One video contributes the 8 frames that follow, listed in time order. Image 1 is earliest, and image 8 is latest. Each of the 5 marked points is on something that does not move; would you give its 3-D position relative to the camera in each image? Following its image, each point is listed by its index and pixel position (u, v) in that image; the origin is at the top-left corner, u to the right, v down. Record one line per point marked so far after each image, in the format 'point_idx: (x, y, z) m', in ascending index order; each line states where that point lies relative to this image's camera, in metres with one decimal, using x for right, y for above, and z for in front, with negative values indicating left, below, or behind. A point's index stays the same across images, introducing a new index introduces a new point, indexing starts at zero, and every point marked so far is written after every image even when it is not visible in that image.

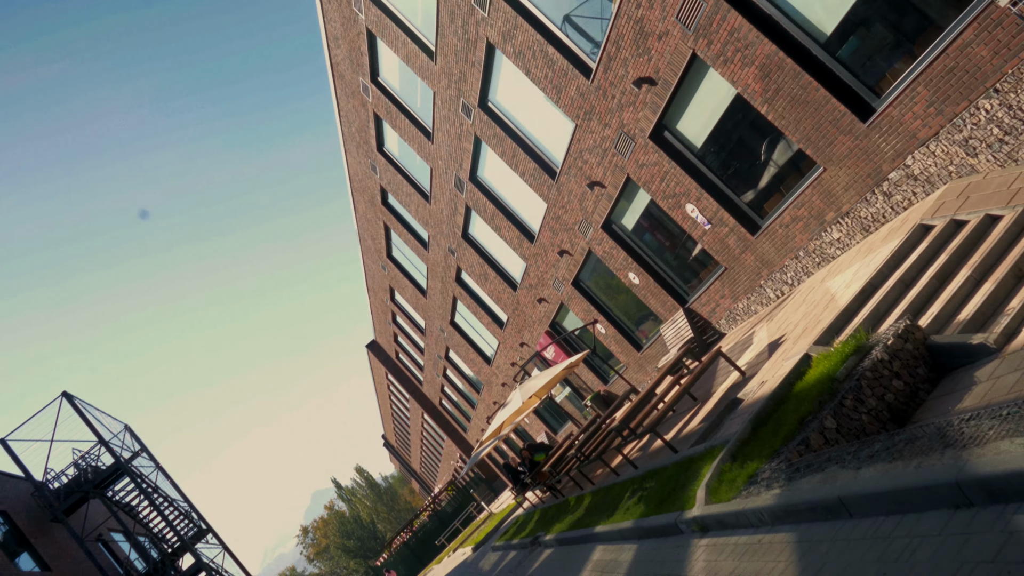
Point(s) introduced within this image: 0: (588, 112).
0: (+1.1, +2.5, +11.6) m
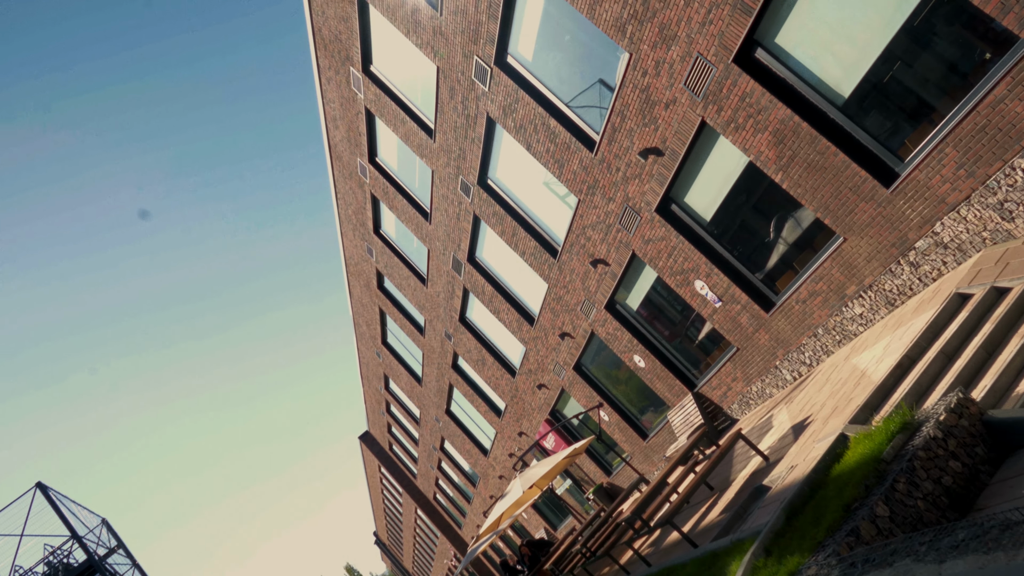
0: (+1.1, +1.4, +11.3) m
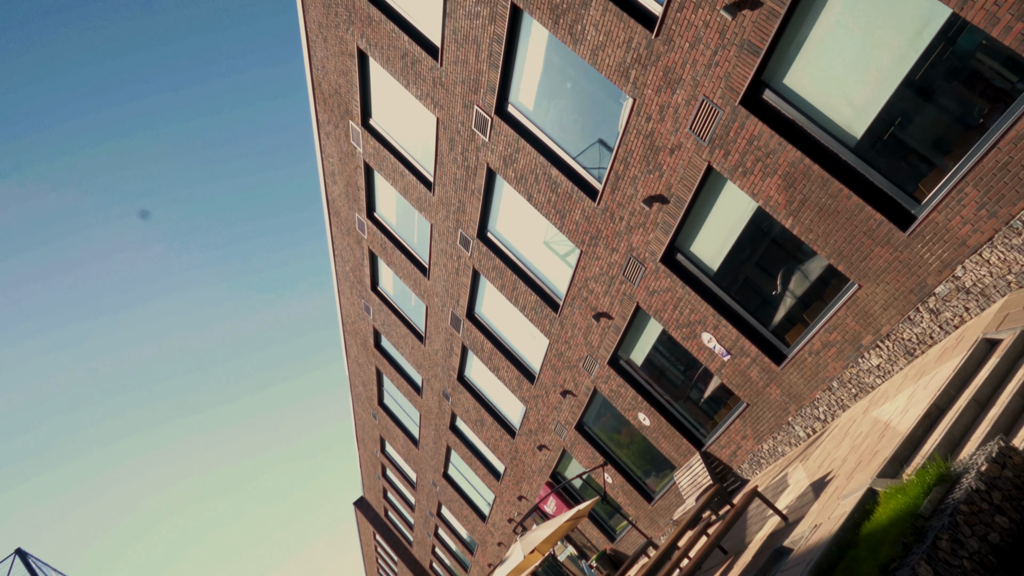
0: (+1.1, +0.7, +11.0) m
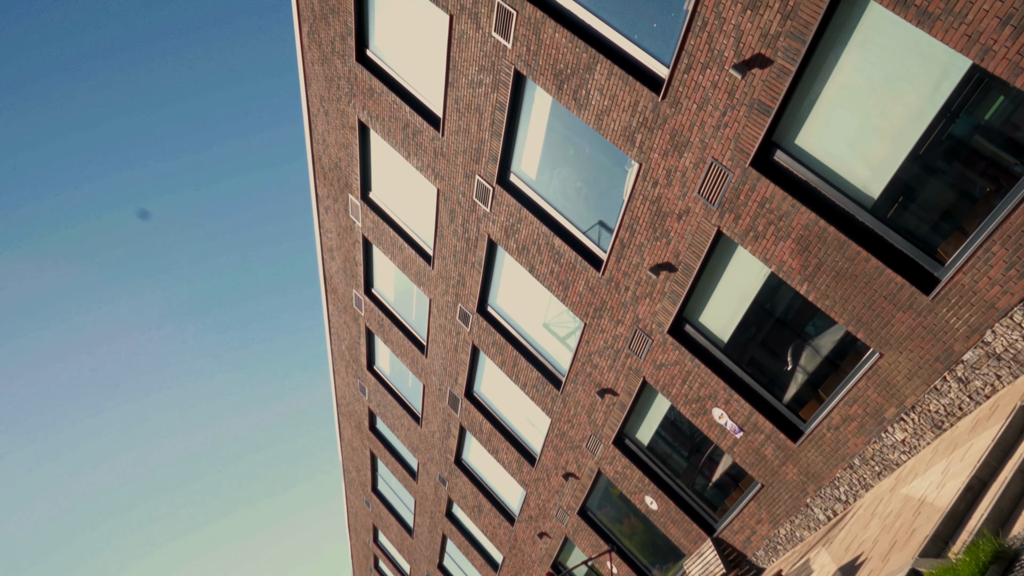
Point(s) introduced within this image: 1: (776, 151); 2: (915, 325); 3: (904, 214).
0: (+1.1, -0.3, +10.6) m
1: (+2.4, +1.2, +7.5) m
2: (+3.4, -0.3, +7.1) m
3: (+3.3, +0.6, +6.9) m
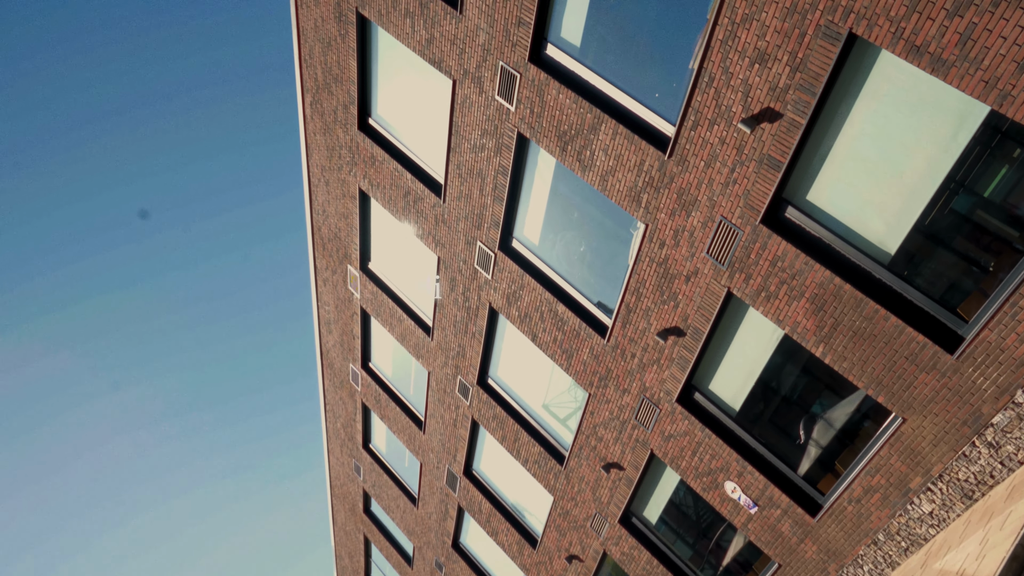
0: (+1.1, -1.1, +10.3) m
1: (+2.4, +0.7, +7.3) m
2: (+3.5, -0.8, +6.7) m
3: (+3.3, +0.1, +6.6) m
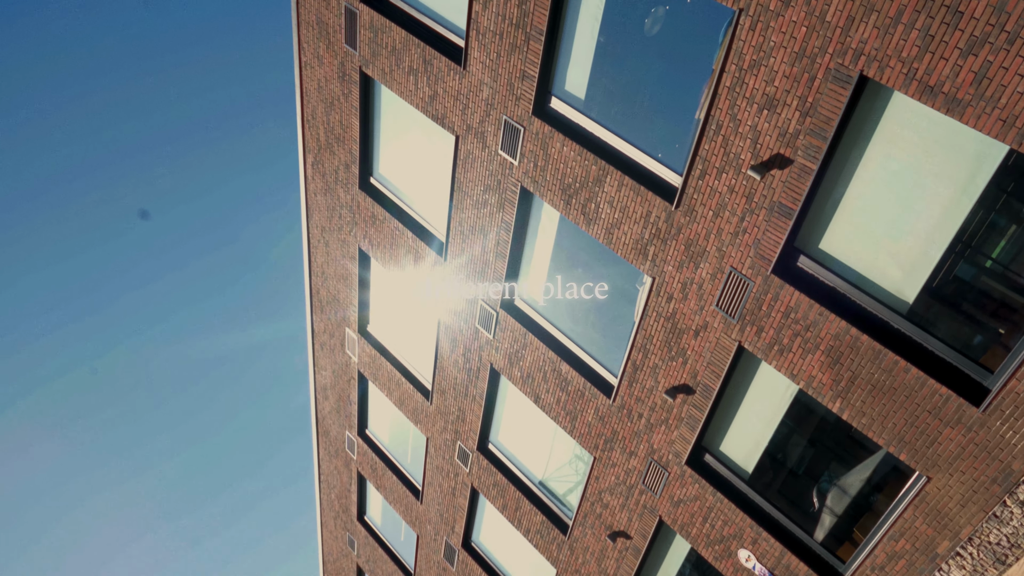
0: (+1.2, -1.8, +9.9) m
1: (+2.5, +0.3, +7.1) m
2: (+3.5, -1.2, +6.4) m
3: (+3.3, -0.2, +6.4) m
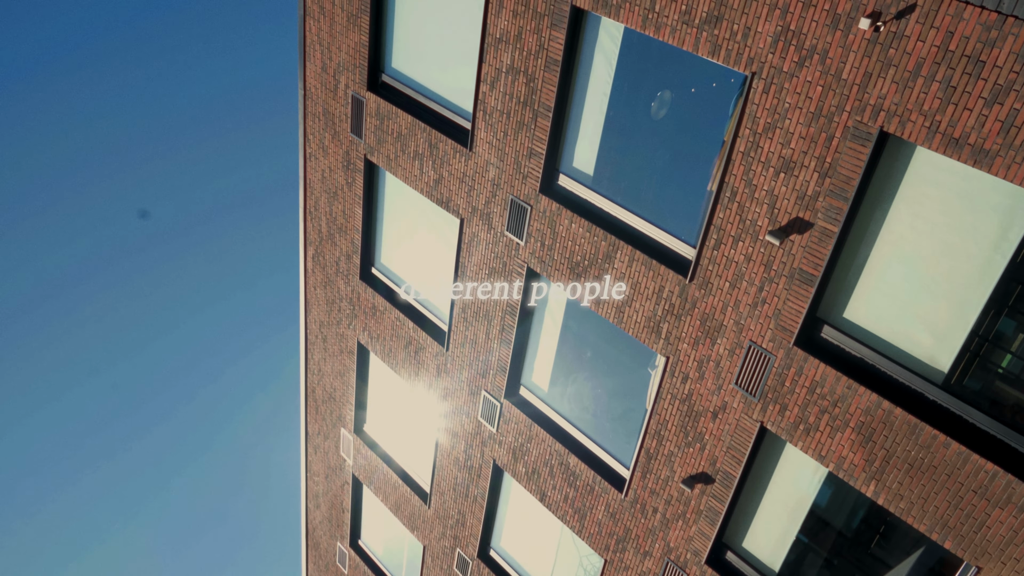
0: (+1.2, -2.8, +9.2) m
1: (+2.6, -0.3, +6.8) m
2: (+3.6, -1.7, +5.9) m
3: (+3.4, -0.7, +6.0) m
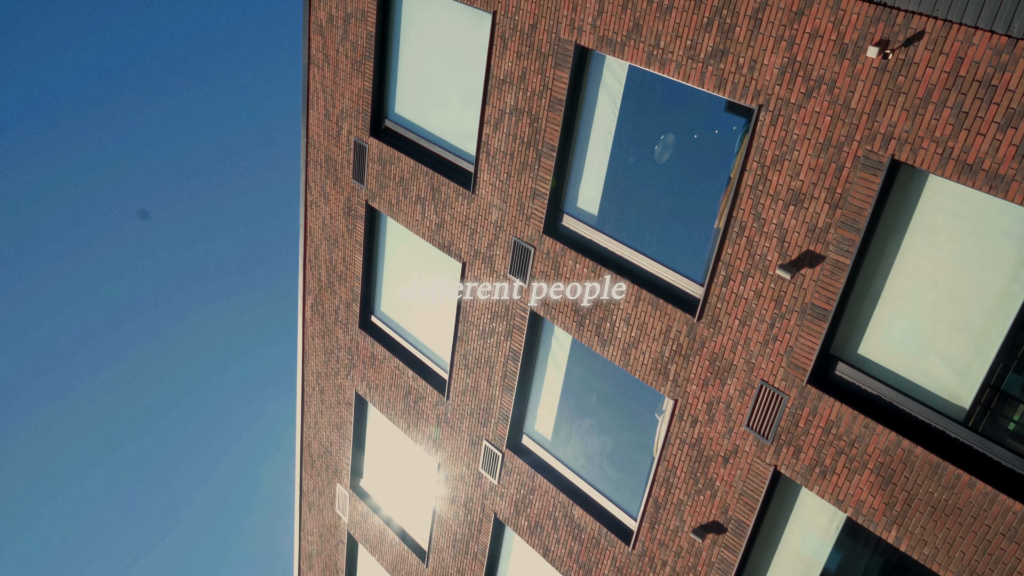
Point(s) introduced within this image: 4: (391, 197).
0: (+1.2, -3.3, +8.8) m
1: (+2.6, -0.6, +6.6) m
2: (+3.6, -1.9, +5.6) m
3: (+3.4, -0.9, +5.8) m
4: (-1.5, +1.1, +10.2) m
